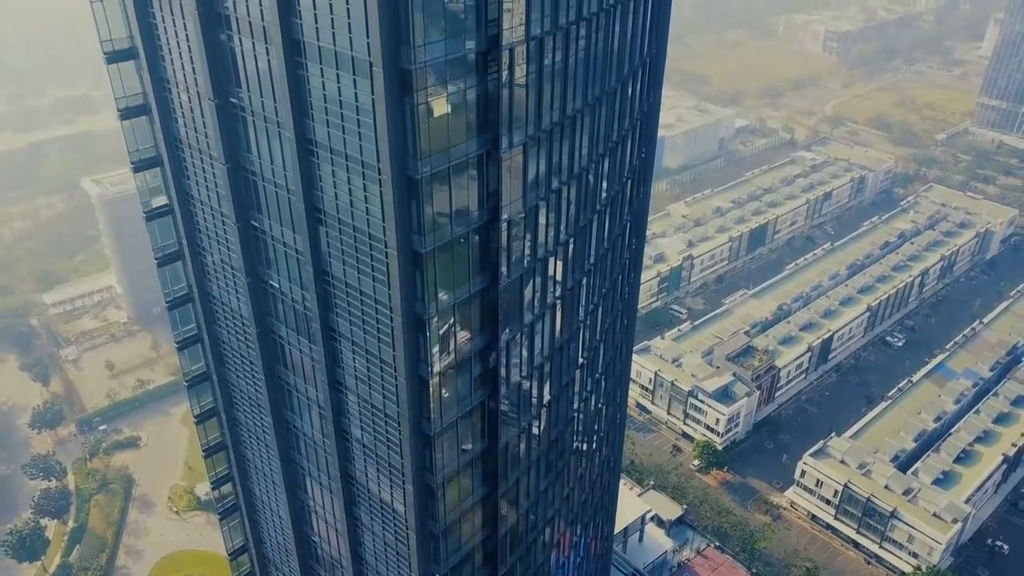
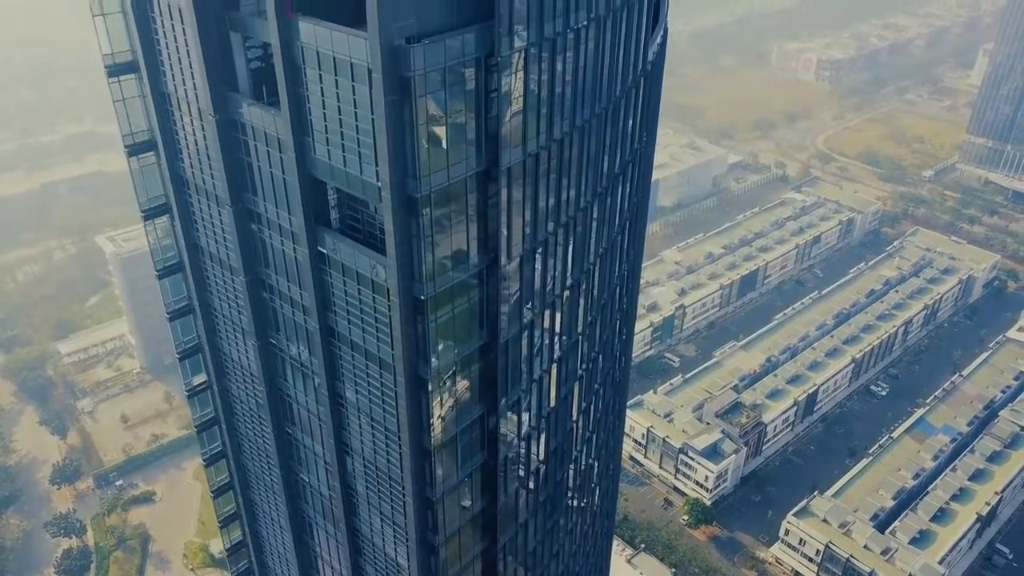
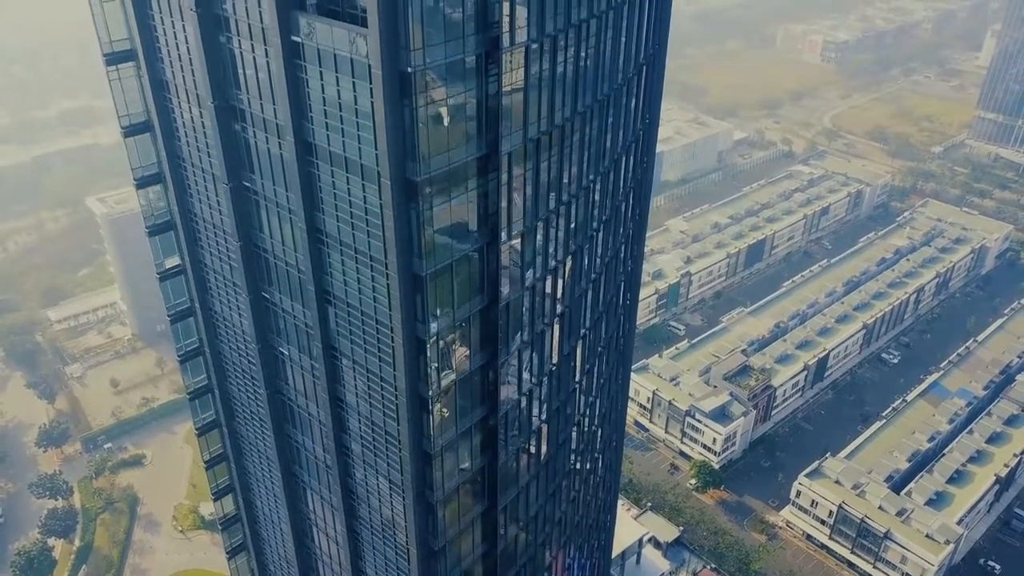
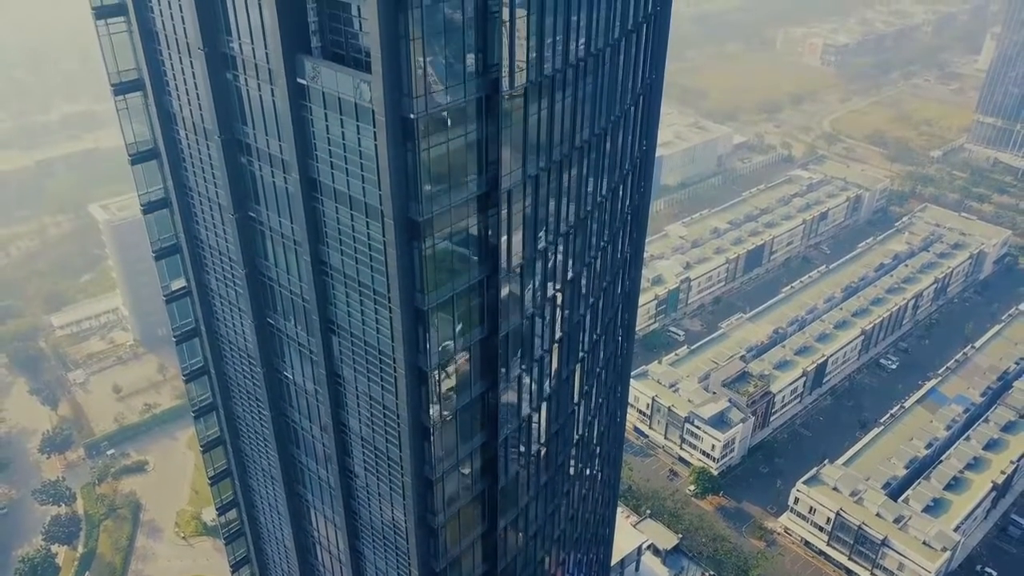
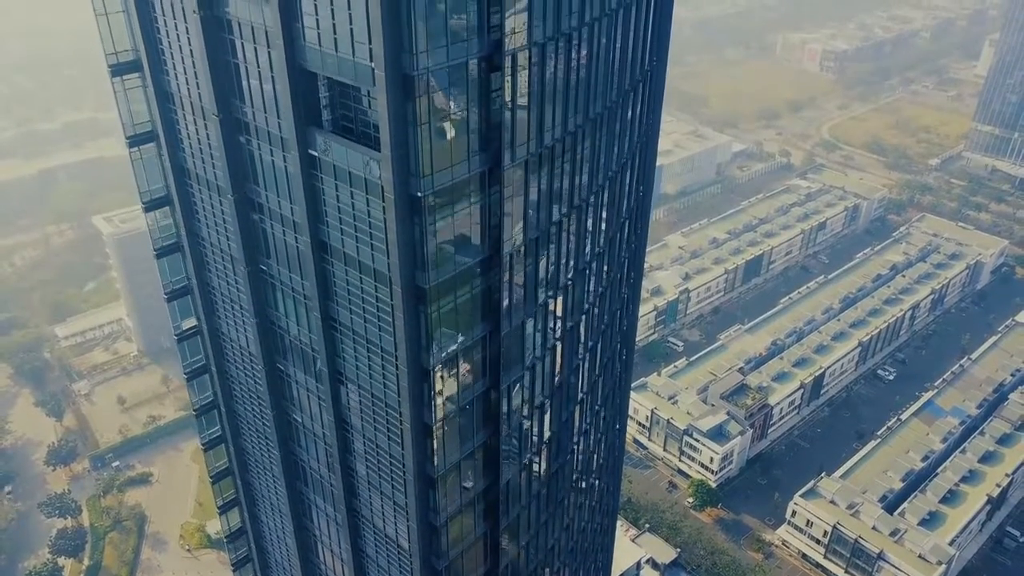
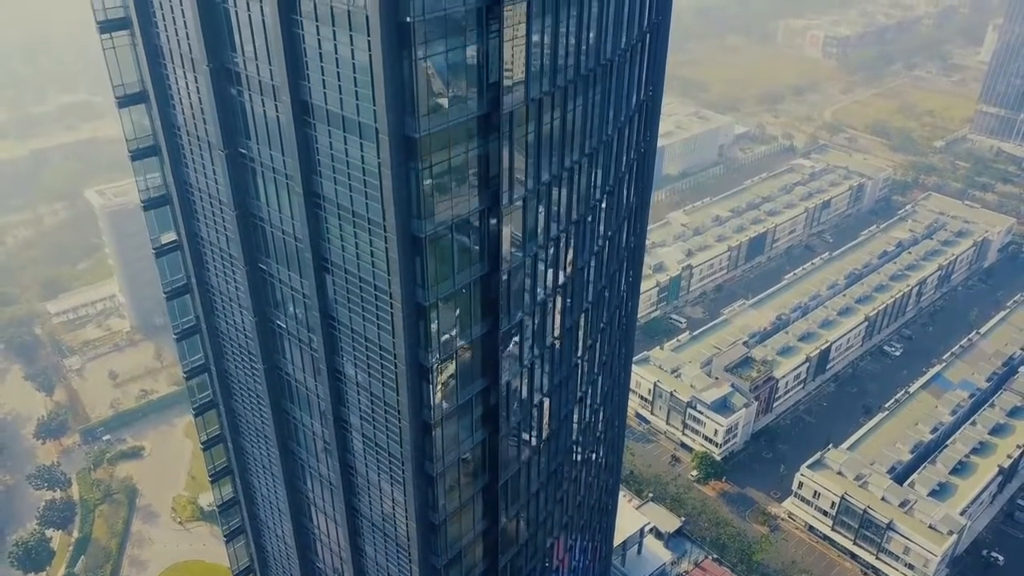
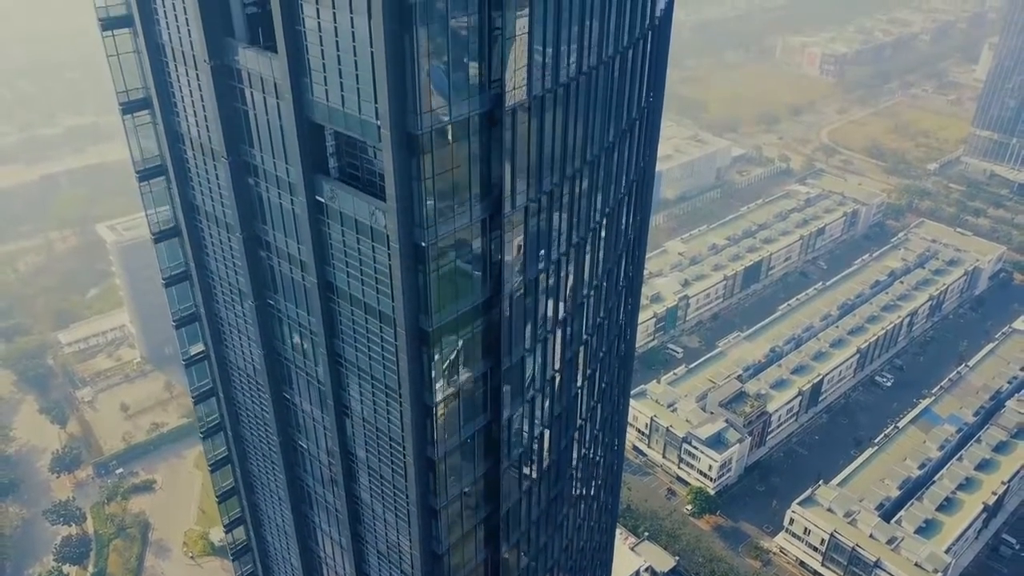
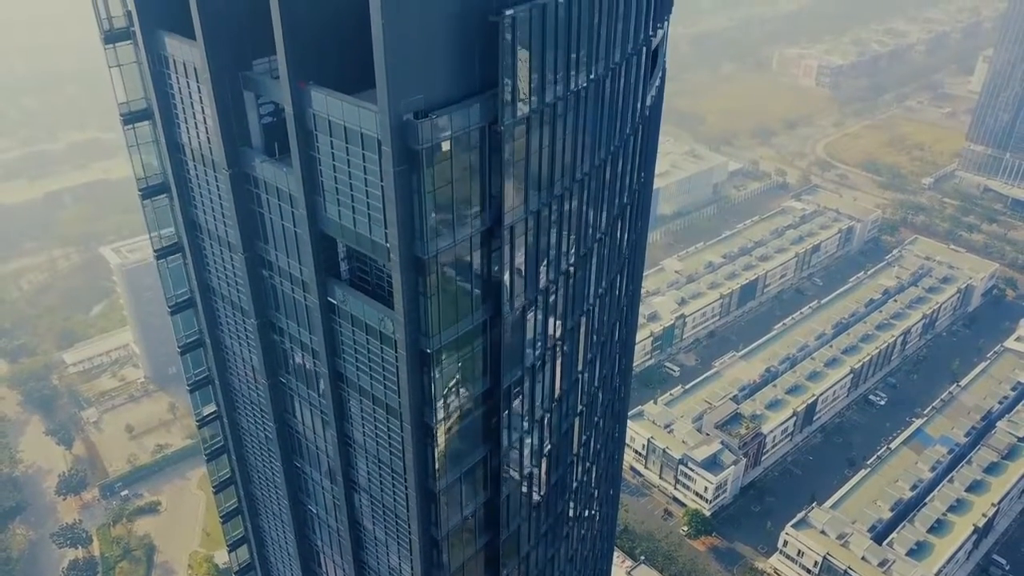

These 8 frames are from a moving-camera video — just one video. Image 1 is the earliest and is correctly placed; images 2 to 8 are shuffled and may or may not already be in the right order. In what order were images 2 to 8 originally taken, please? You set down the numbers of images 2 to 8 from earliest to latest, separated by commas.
6, 3, 4, 5, 7, 2, 8
